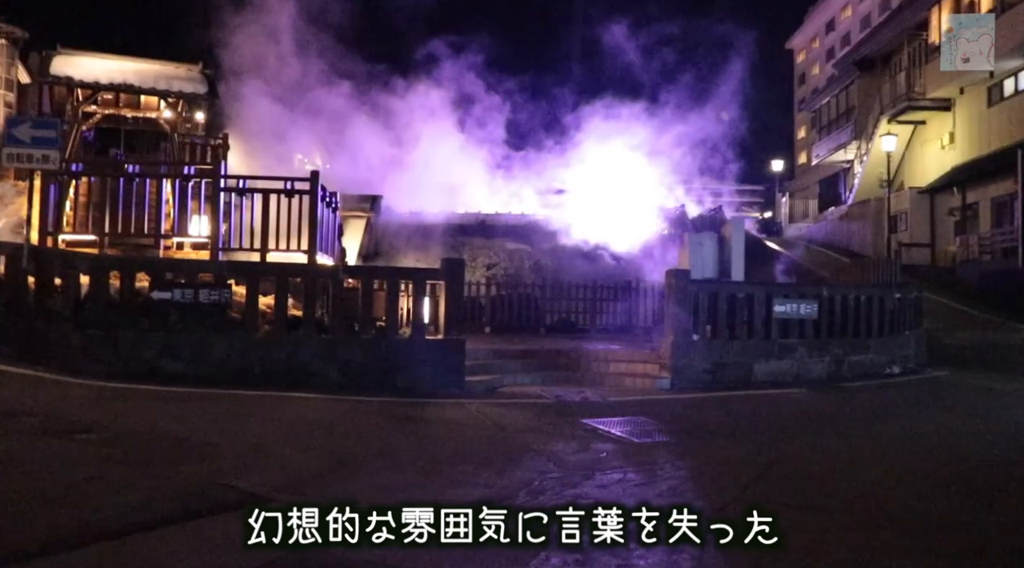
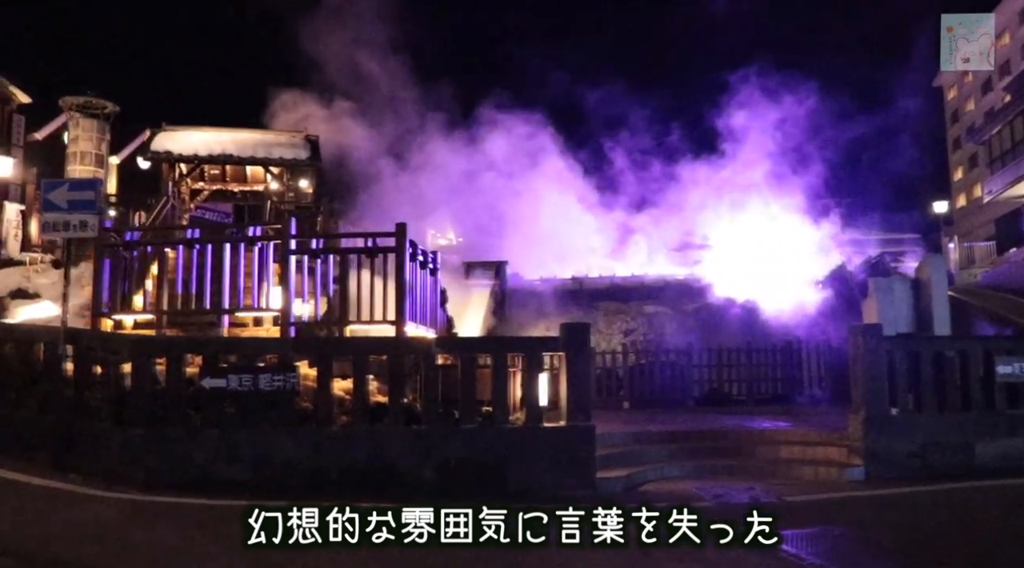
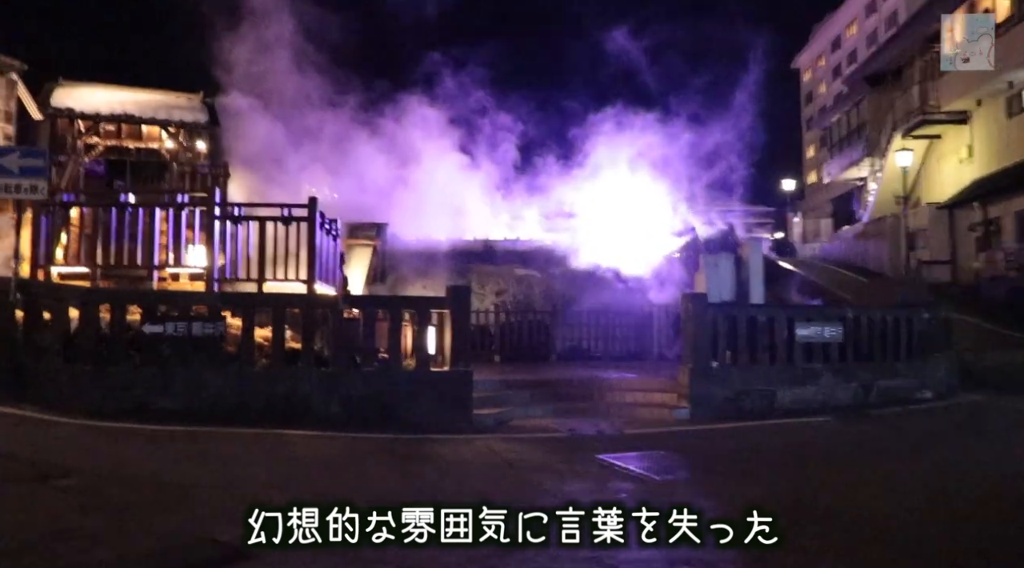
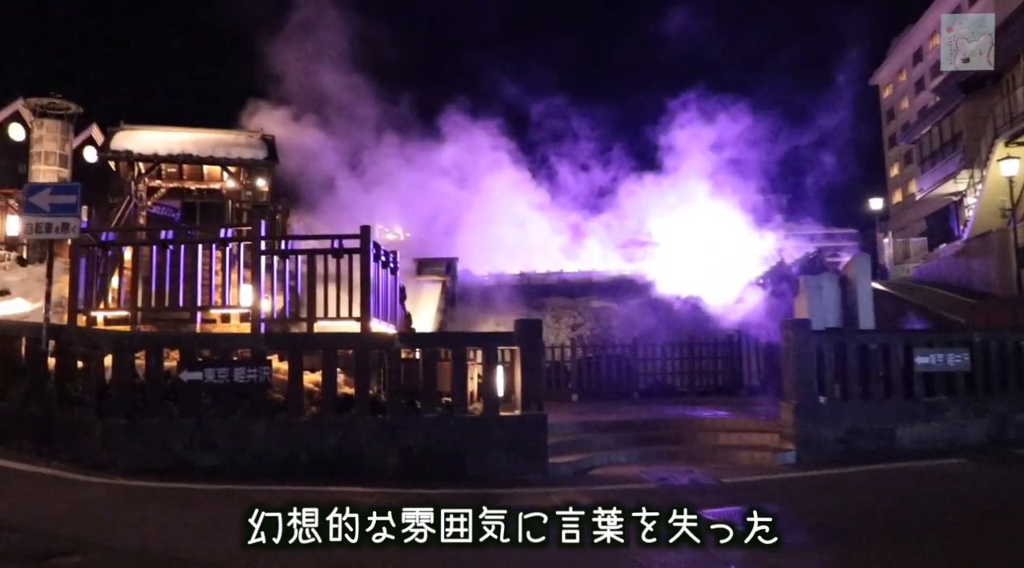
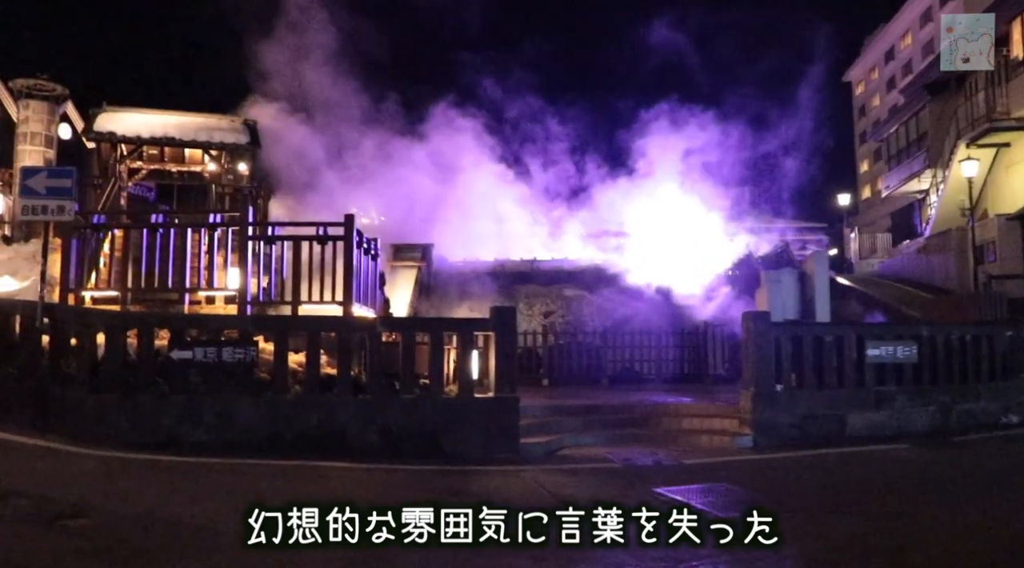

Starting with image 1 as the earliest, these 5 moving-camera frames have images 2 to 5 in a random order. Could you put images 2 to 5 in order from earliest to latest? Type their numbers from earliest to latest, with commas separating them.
3, 5, 4, 2
